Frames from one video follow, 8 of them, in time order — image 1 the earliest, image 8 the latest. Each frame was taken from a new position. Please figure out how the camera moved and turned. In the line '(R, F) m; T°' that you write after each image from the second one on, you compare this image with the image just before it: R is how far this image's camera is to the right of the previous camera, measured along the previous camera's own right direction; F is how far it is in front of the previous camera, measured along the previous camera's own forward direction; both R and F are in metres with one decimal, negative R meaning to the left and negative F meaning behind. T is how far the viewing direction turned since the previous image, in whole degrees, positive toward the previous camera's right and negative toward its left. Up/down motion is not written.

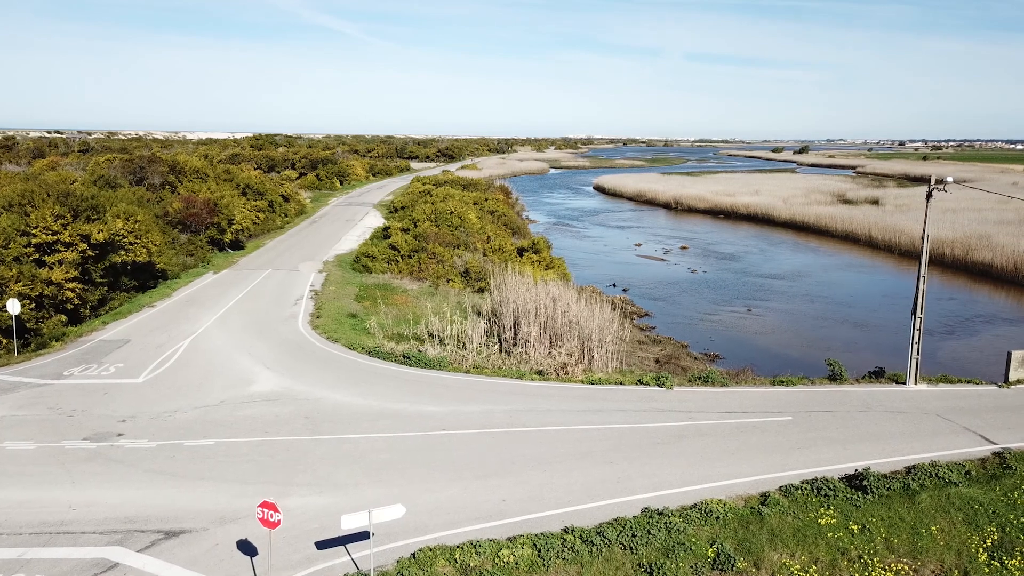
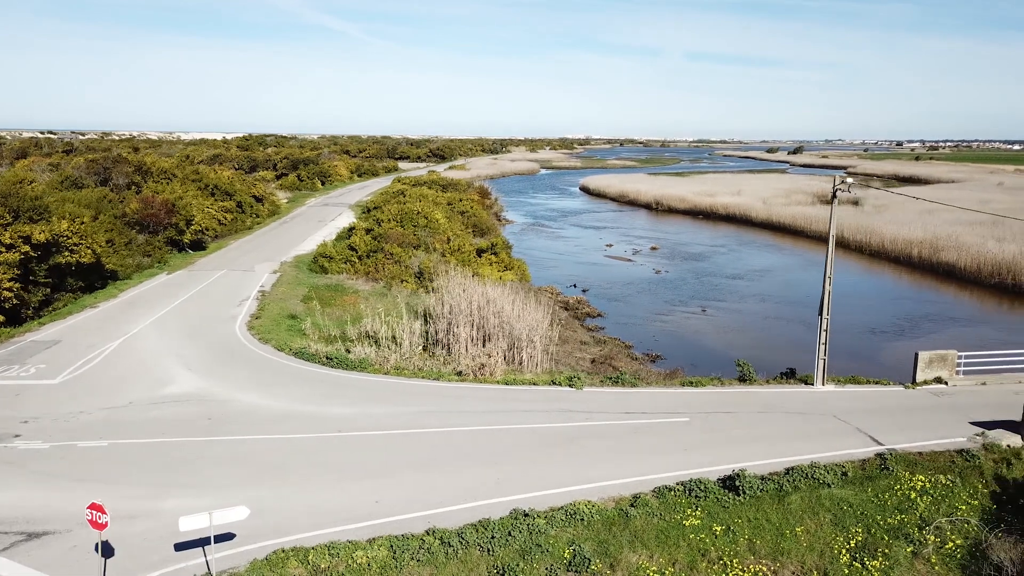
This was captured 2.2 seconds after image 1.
(+1.1, 0.0) m; 0°
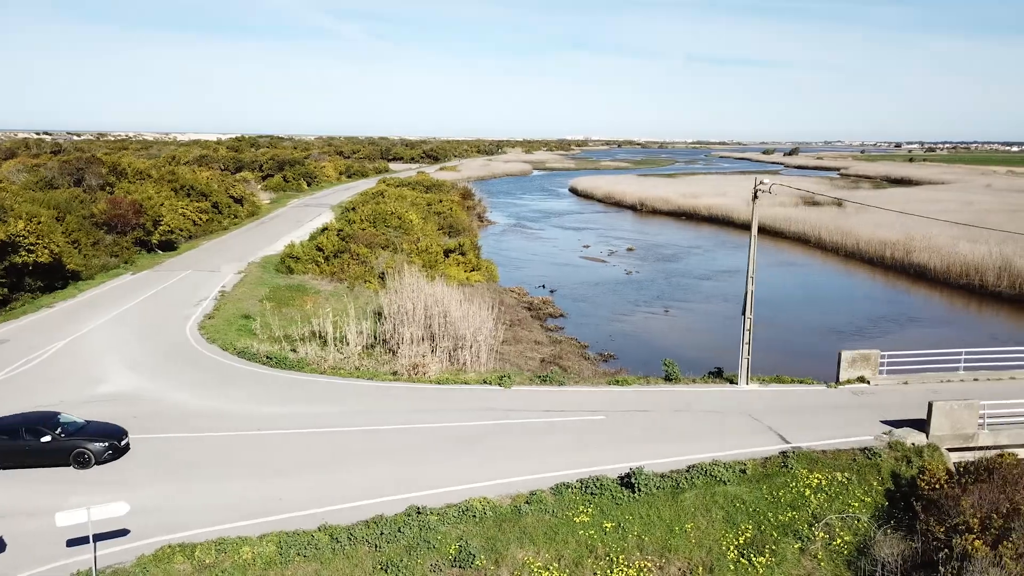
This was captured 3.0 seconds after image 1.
(+0.9, -0.1) m; 0°
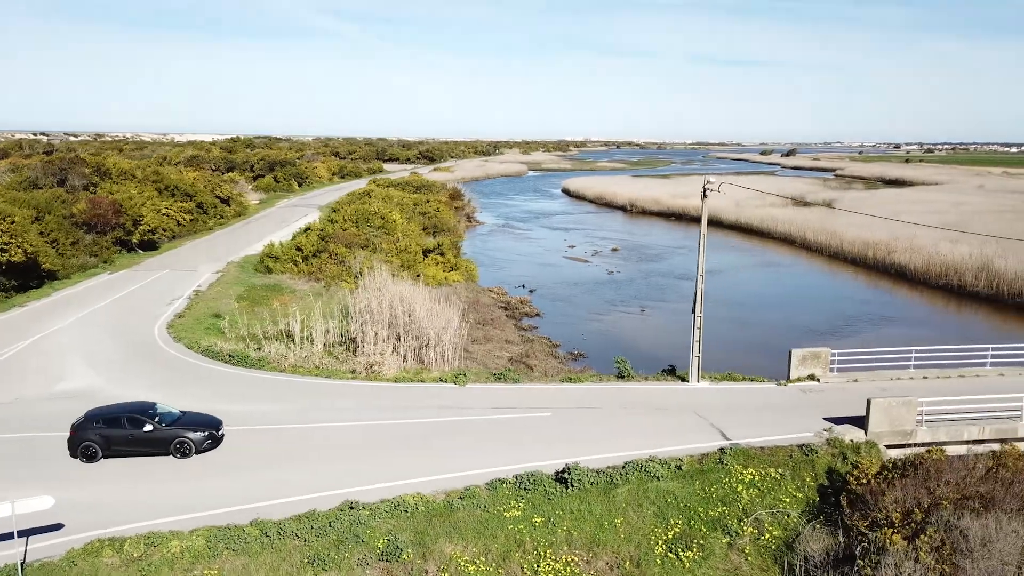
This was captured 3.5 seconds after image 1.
(+0.6, -0.1) m; 0°
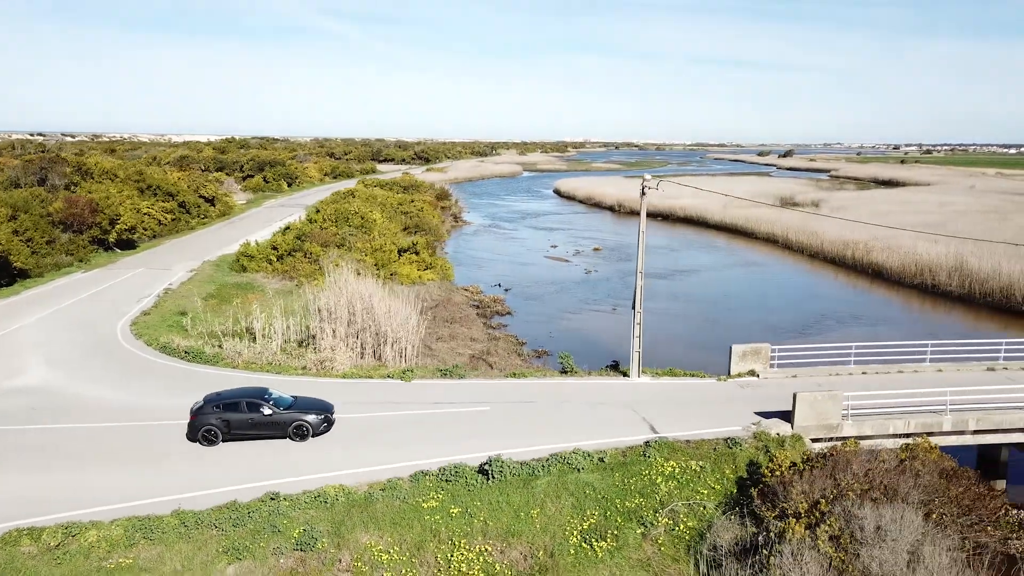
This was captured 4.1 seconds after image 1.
(+0.7, -0.2) m; 0°
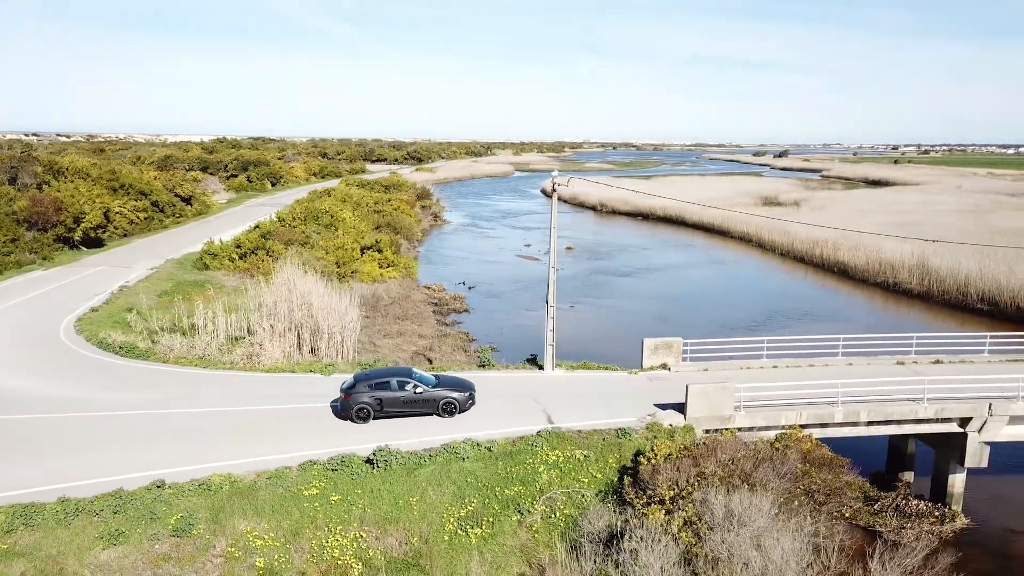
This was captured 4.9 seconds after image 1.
(+1.1, -0.2) m; 0°
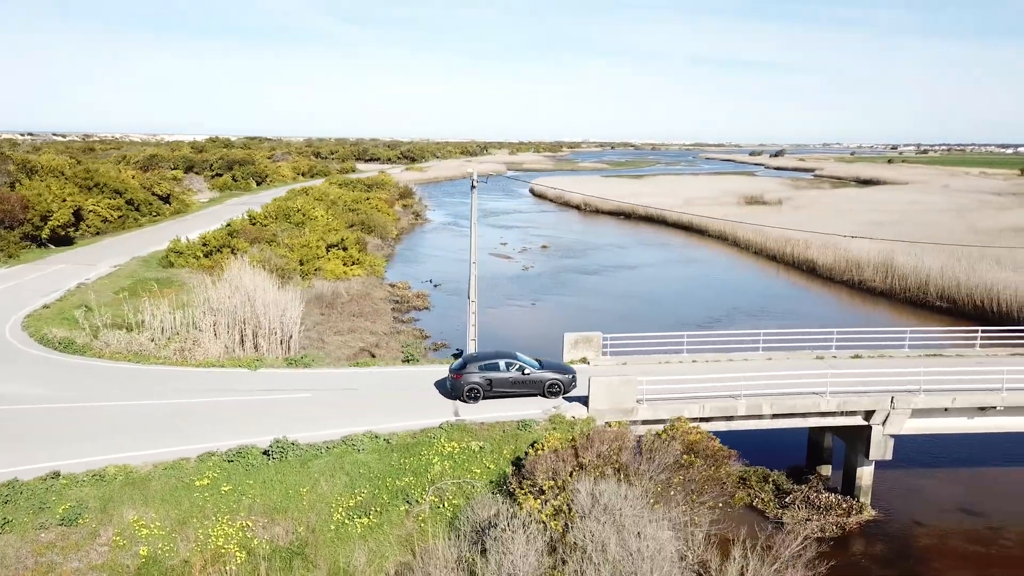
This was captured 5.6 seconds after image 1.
(+1.0, -0.2) m; 0°
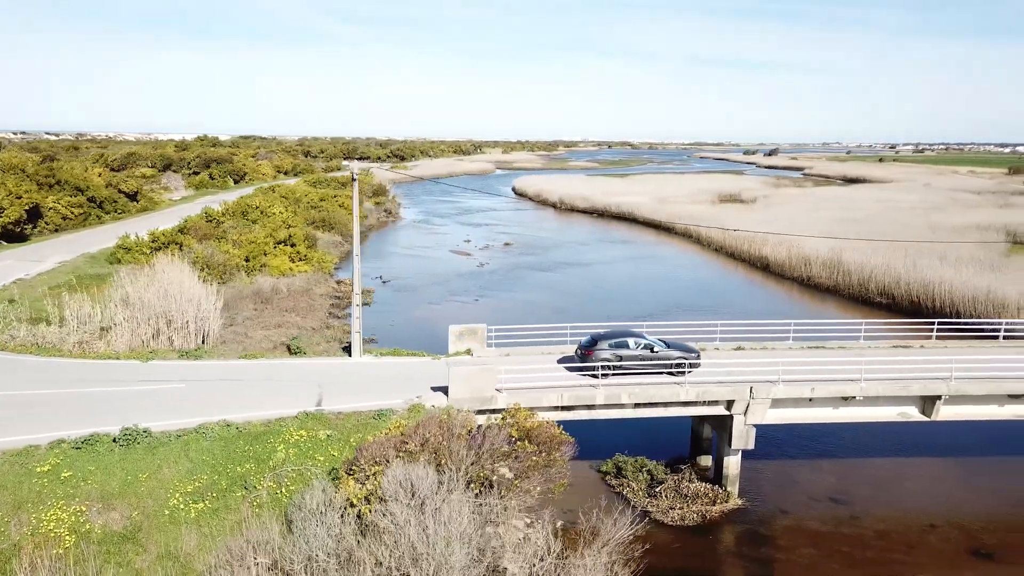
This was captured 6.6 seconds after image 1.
(+1.5, -0.2) m; 0°
